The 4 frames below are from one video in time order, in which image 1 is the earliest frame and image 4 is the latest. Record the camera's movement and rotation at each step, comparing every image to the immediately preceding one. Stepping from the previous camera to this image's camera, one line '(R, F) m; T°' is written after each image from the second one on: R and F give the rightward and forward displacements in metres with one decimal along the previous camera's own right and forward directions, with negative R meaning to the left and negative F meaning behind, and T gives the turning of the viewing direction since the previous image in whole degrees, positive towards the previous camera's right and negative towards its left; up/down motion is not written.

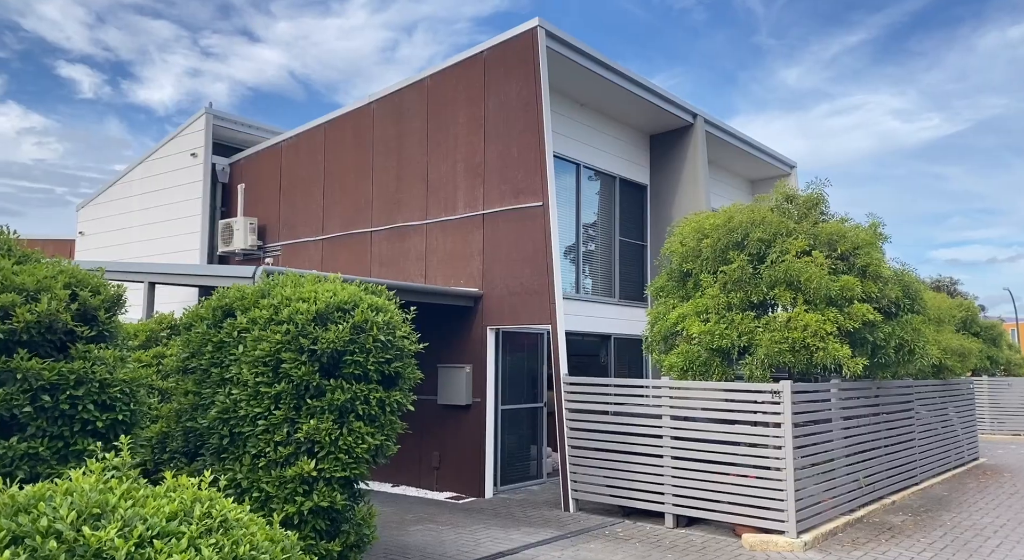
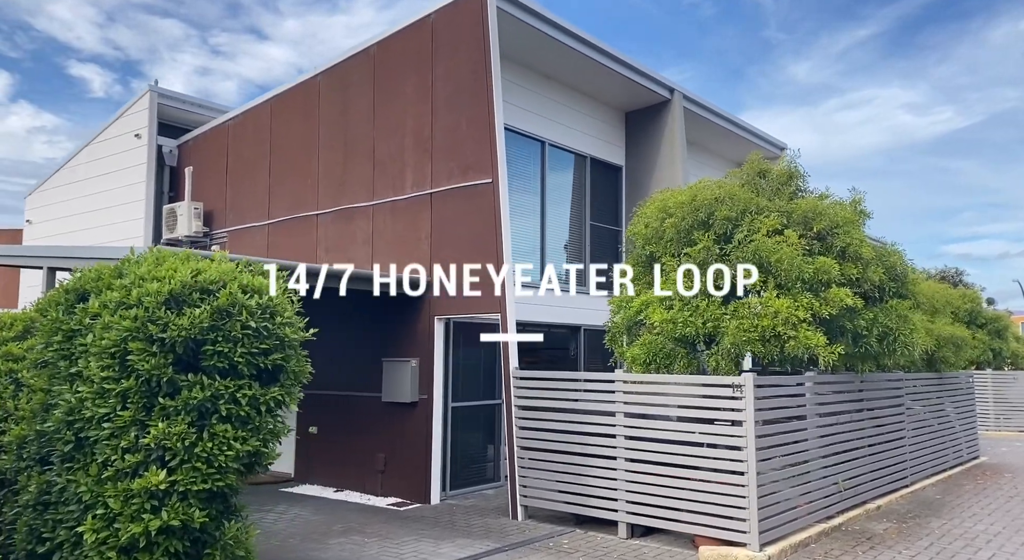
(+0.7, +0.9) m; 0°
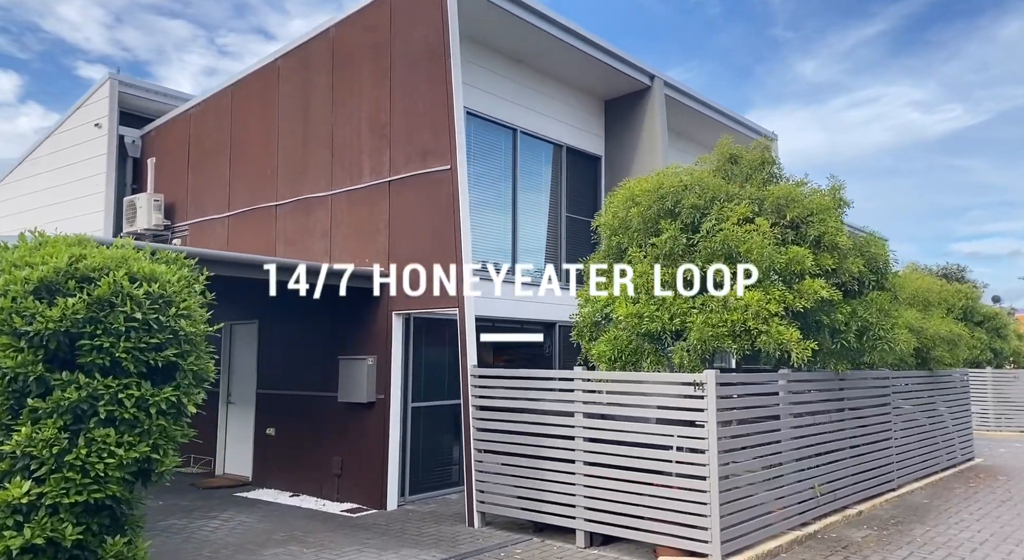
(+0.5, +0.5) m; 0°
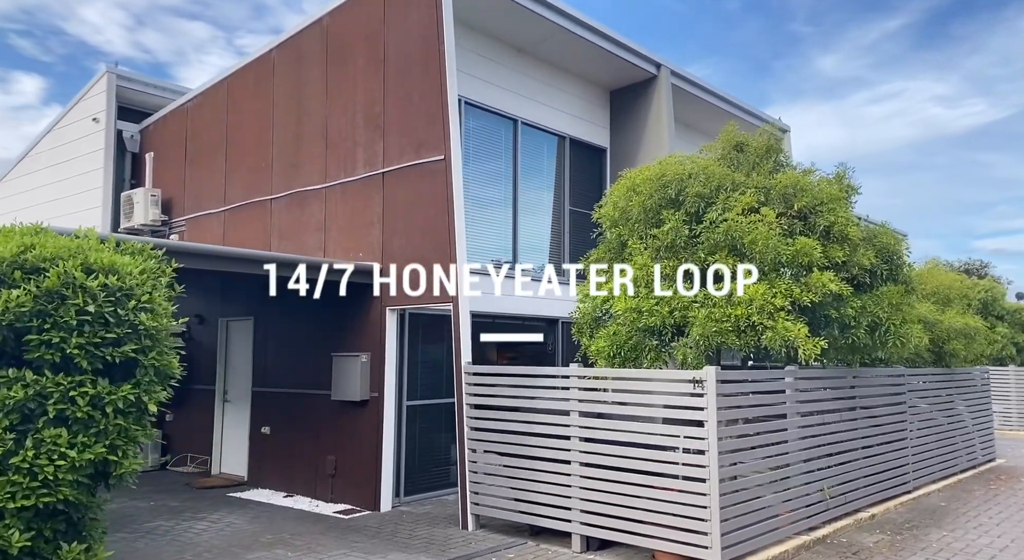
(+0.2, +0.3) m; -1°
